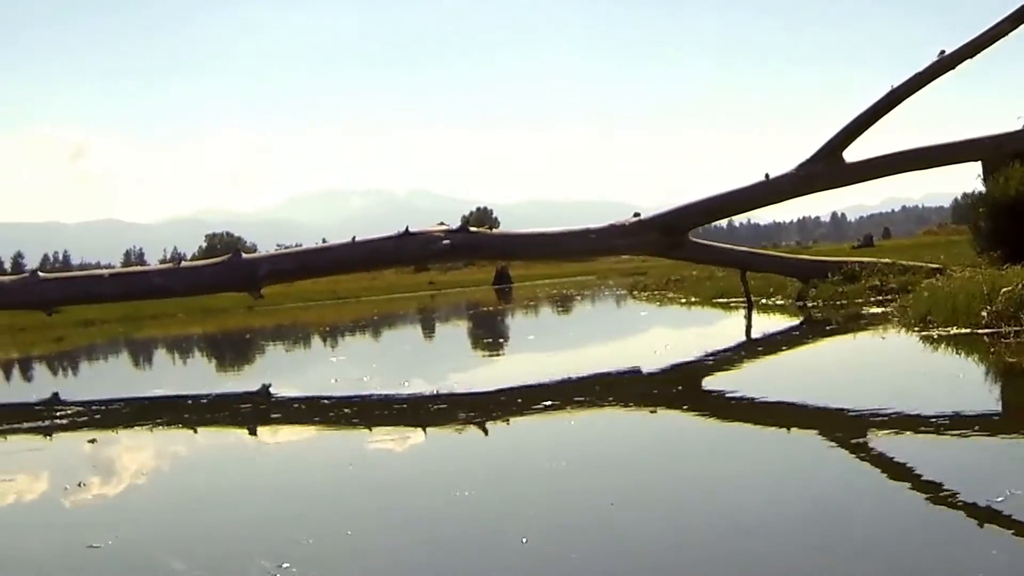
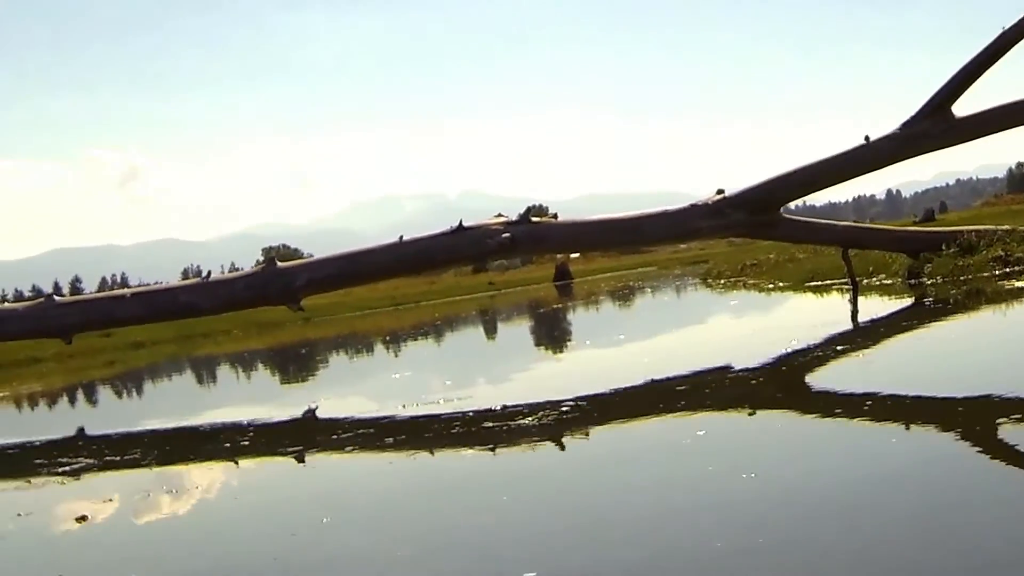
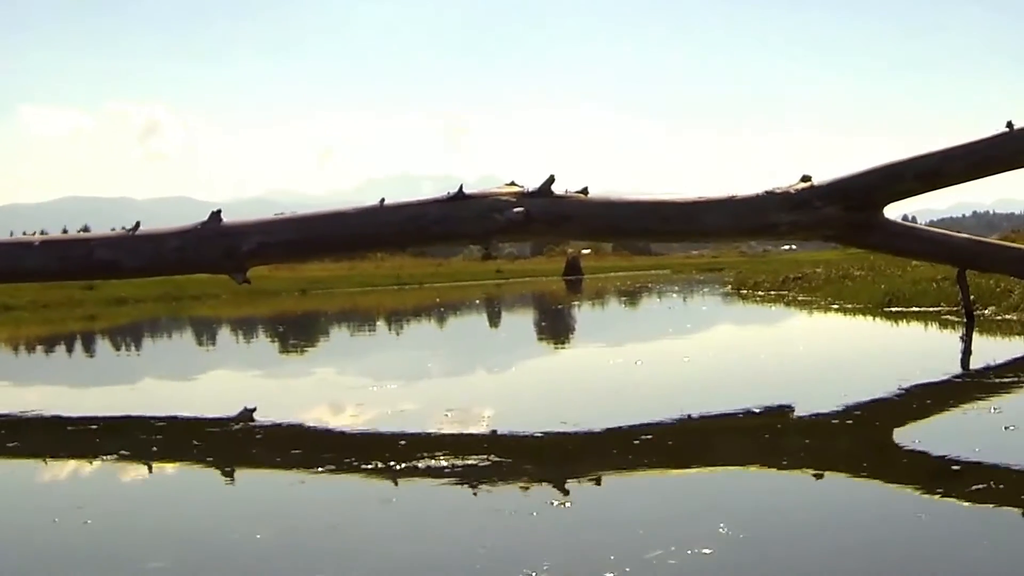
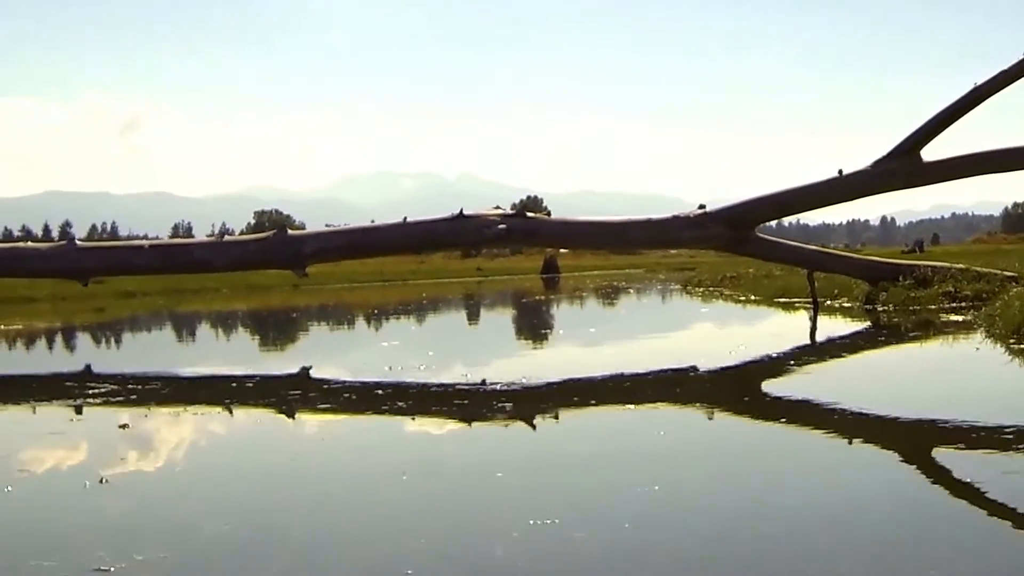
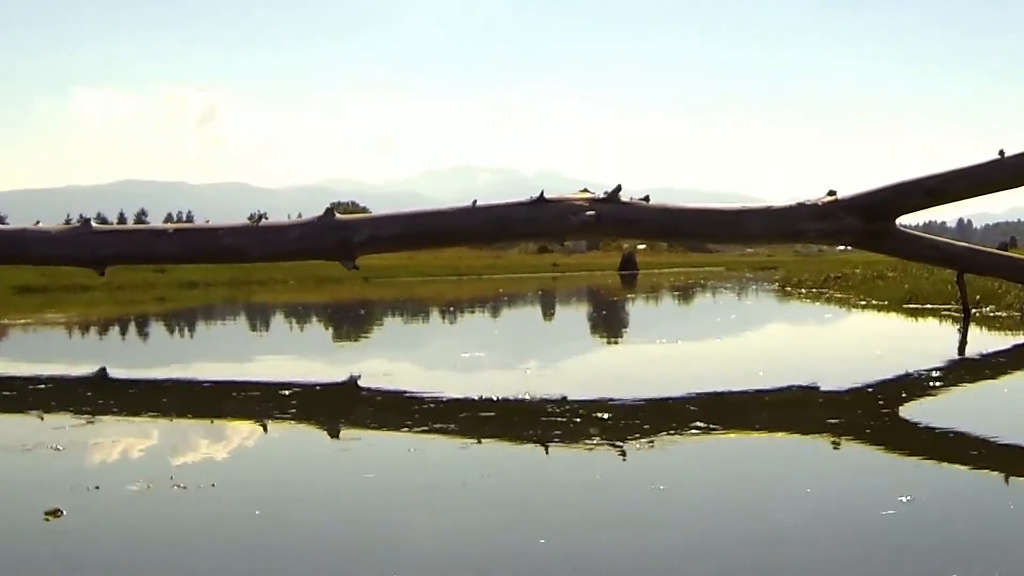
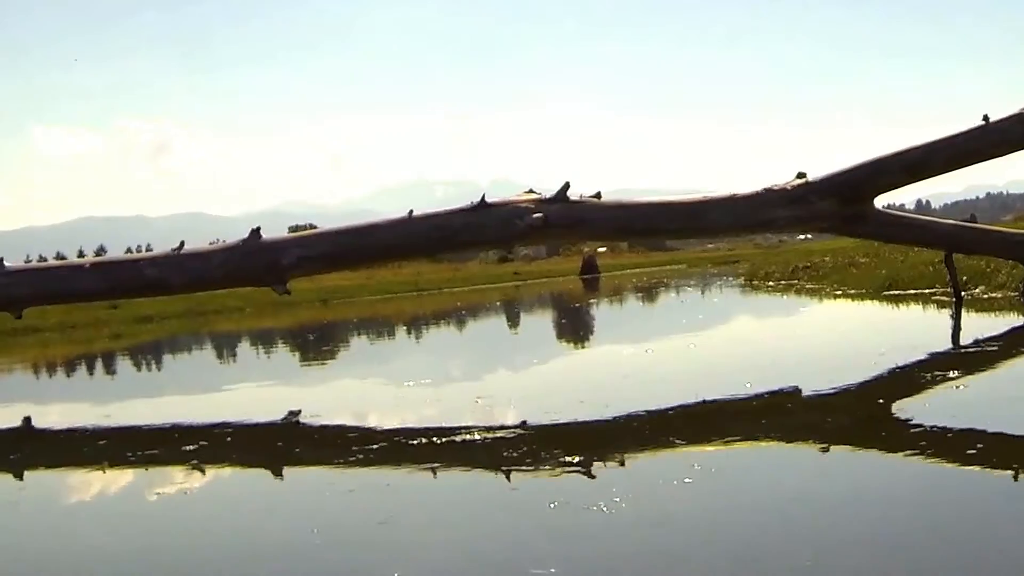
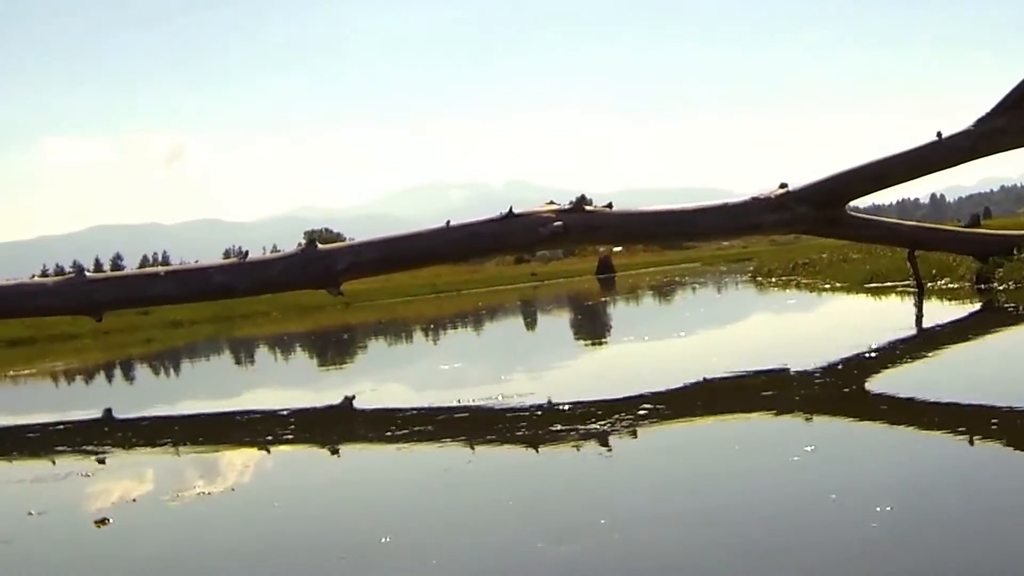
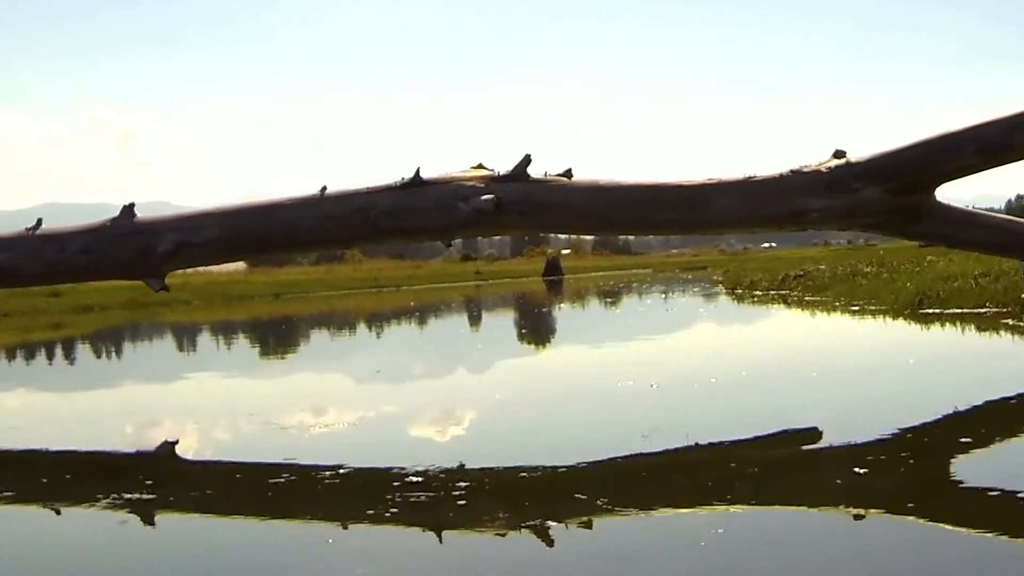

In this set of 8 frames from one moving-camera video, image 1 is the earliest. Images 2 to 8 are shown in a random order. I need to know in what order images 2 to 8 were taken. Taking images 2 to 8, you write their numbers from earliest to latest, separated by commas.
4, 2, 7, 5, 6, 3, 8
